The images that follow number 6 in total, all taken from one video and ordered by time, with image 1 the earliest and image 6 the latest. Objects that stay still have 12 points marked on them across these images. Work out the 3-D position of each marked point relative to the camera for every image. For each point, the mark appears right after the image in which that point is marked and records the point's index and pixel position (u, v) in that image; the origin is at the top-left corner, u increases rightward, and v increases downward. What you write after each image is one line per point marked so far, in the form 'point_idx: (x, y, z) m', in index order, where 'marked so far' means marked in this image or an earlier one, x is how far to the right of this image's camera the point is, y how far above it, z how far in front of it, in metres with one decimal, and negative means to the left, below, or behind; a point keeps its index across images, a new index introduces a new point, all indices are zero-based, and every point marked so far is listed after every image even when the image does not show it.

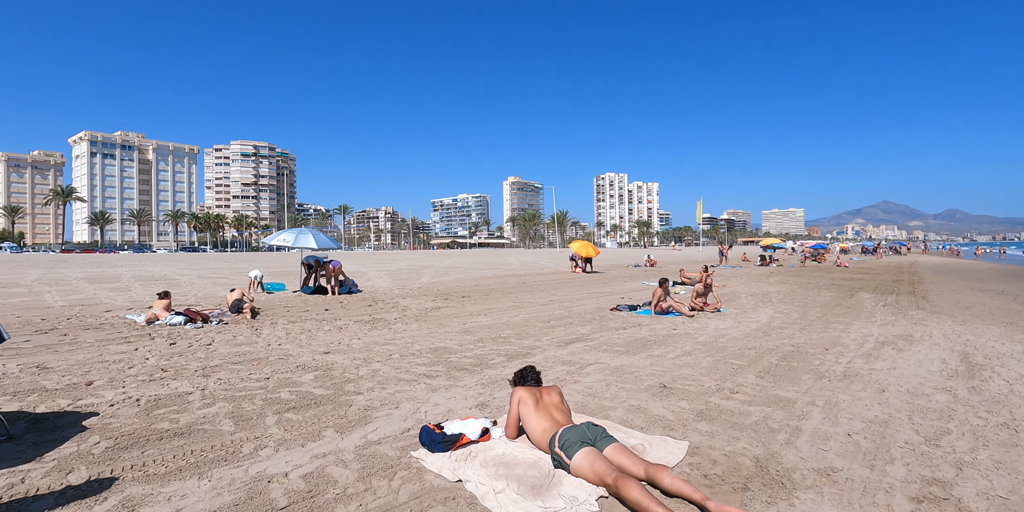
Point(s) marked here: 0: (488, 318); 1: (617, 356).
0: (-0.5, -1.2, +10.1) m
1: (+1.3, -1.3, +6.5) m
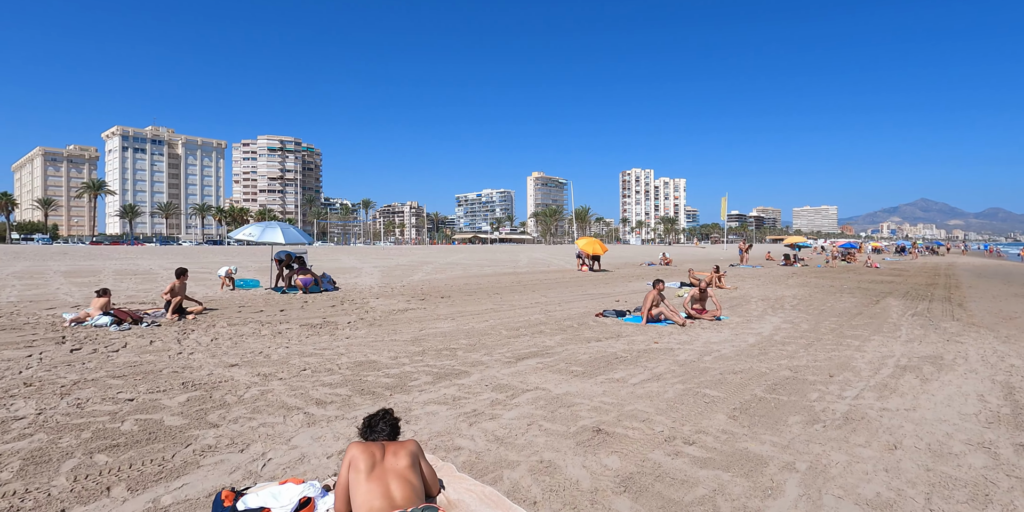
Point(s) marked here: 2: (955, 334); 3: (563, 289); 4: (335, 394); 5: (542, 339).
0: (-1.0, -1.2, +9.0) m
1: (+0.6, -1.3, +5.4) m
2: (+6.7, -1.2, +7.7) m
3: (+1.5, -0.9, +14.3) m
4: (-1.7, -1.3, +4.9) m
5: (+0.4, -1.2, +7.5) m
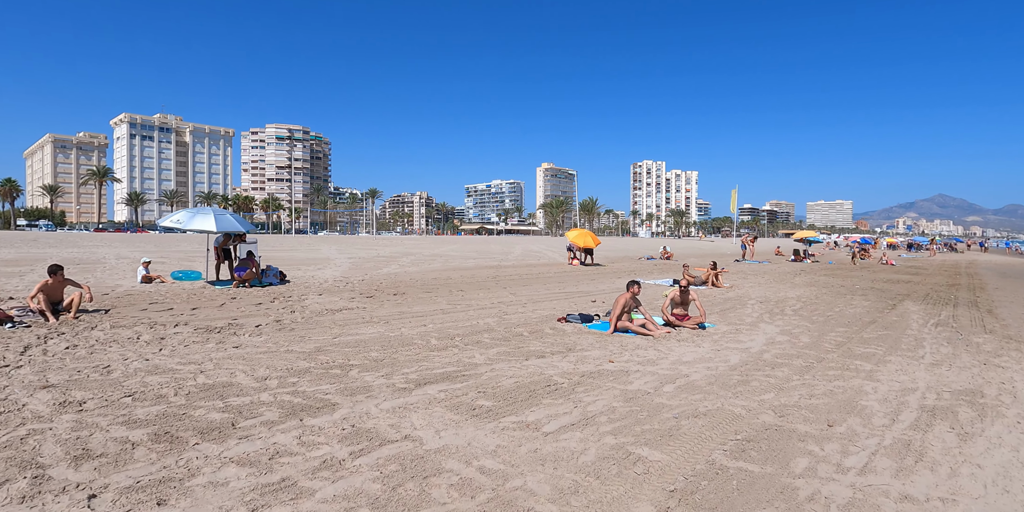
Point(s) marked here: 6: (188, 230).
0: (-1.9, -1.1, +7.5) m
1: (-0.4, -1.2, +3.9) m
2: (+5.8, -1.2, +6.2) m
3: (+0.7, -0.7, +12.9) m
4: (-2.6, -1.2, +3.5) m
5: (-0.5, -1.1, +6.1) m
6: (-6.7, +0.5, +10.7) m
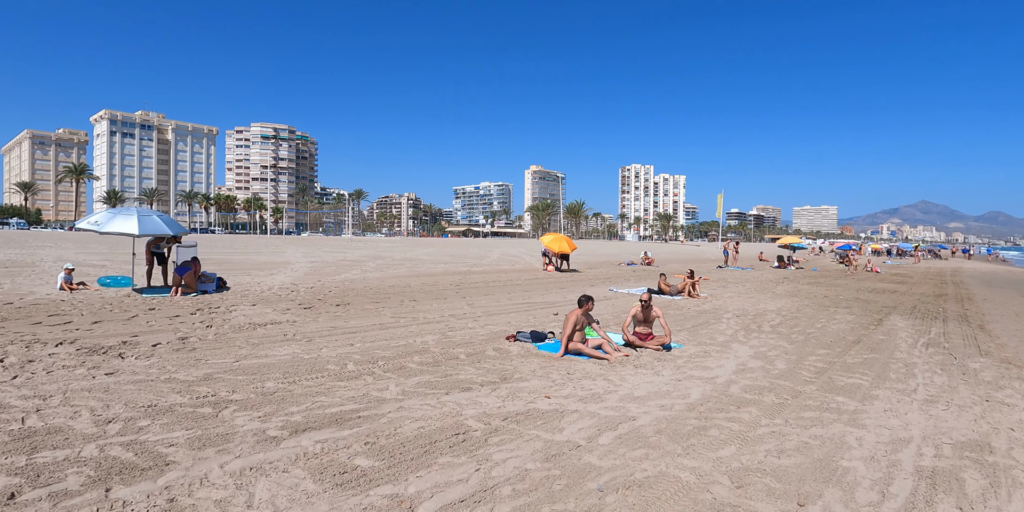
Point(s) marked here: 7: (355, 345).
0: (-2.7, -1.2, +6.6) m
1: (-1.1, -1.3, +3.0) m
2: (+5.0, -1.3, +5.3) m
3: (-0.2, -0.9, +11.9) m
4: (-3.3, -1.3, +2.5) m
5: (-1.2, -1.3, +5.1) m
6: (-7.5, +0.4, +9.6) m
7: (-2.1, -1.2, +6.8) m
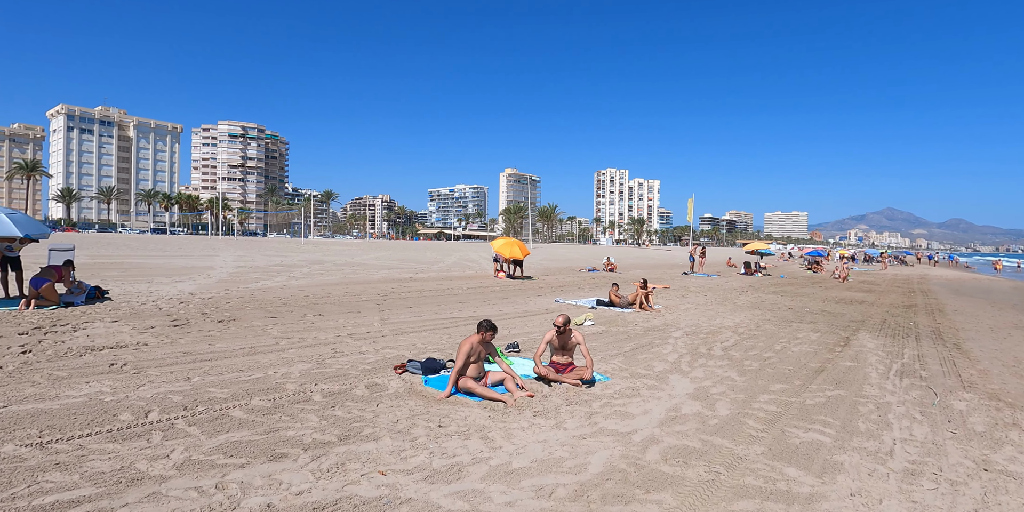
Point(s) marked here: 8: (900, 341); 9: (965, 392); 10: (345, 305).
0: (-3.9, -1.3, +5.1) m
1: (-2.1, -1.4, +1.5) m
2: (+3.9, -1.5, +4.2) m
3: (-1.6, -1.0, +10.5) m
4: (-4.4, -1.4, +0.9) m
5: (-2.4, -1.4, +3.7) m
6: (-8.9, +0.4, +7.9) m
7: (-3.3, -1.3, +5.3) m
8: (+6.2, -1.4, +8.2) m
9: (+4.7, -1.4, +5.4) m
10: (-3.3, -1.0, +10.1) m
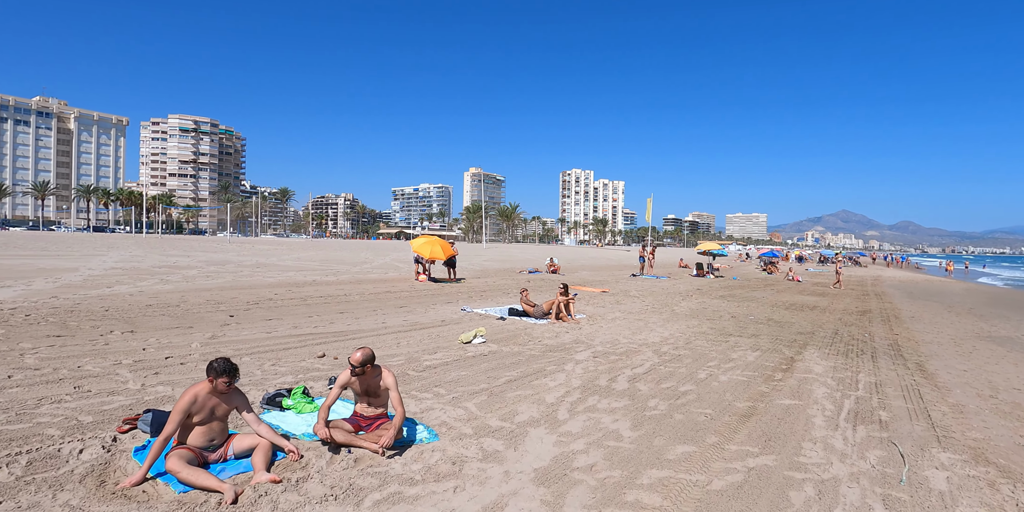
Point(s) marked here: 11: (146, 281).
0: (-5.4, -1.2, +3.0) m
1: (-3.5, -1.4, -0.5) m
2: (+2.4, -1.5, +2.5) m
3: (-3.5, -1.0, +8.6) m
4: (-5.6, -1.4, -1.2) m
5: (-3.8, -1.3, +1.7) m
6: (-10.5, +0.4, +5.5) m
7: (-4.8, -1.2, +3.3) m
8: (+4.4, -1.4, +6.7) m
9: (+3.2, -1.4, +3.8) m
10: (-5.1, -1.0, +8.1) m
11: (-8.7, -0.6, +12.2) m
